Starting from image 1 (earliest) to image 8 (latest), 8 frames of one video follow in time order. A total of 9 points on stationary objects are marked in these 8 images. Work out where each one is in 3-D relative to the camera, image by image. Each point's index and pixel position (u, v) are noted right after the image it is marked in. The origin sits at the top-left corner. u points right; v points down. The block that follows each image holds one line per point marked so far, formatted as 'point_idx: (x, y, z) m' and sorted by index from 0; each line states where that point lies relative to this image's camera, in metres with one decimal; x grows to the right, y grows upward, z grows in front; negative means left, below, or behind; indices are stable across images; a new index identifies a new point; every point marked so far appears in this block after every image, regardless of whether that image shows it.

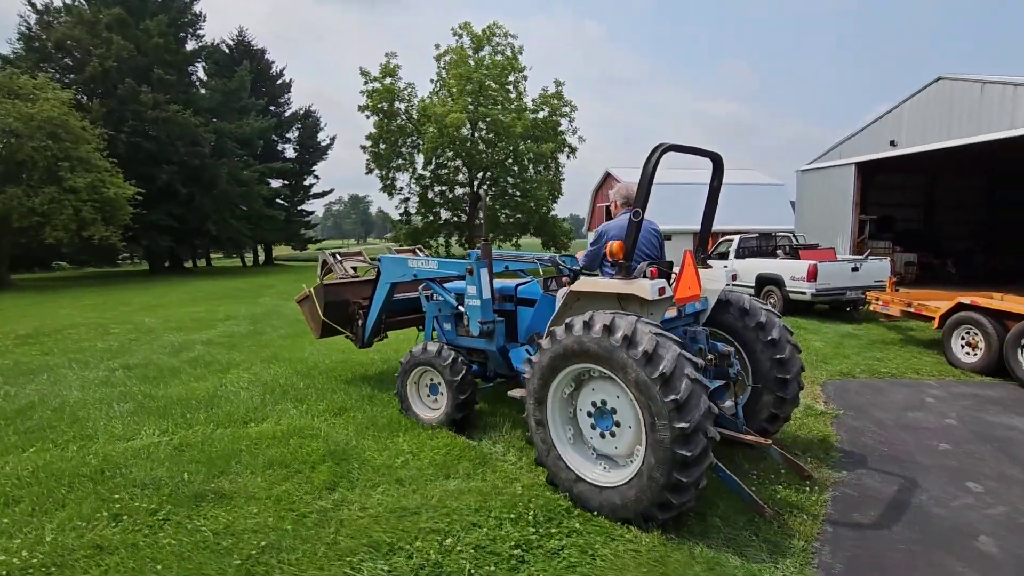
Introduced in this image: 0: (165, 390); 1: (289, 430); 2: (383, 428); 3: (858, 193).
0: (-3.4, -1.0, +5.0) m
1: (-1.7, -1.1, +3.9) m
2: (-1.0, -1.1, +4.0) m
3: (+9.9, +2.8, +14.8) m
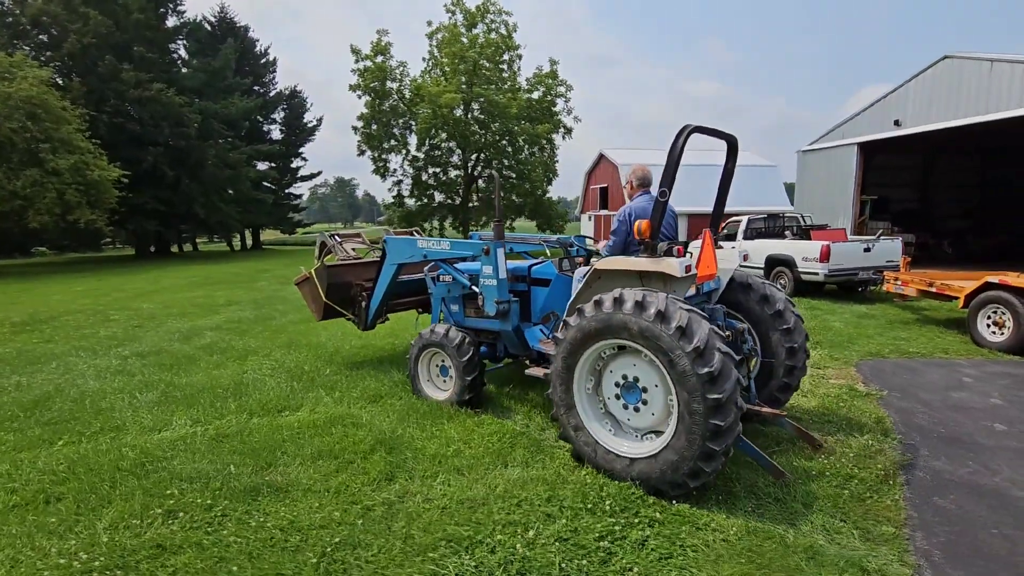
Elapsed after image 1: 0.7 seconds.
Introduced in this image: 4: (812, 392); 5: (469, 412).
0: (-3.1, -0.9, +4.9) m
1: (-1.3, -1.0, +3.8) m
2: (-0.7, -1.0, +3.9) m
3: (+10.0, +3.3, +14.8) m
4: (+2.6, -0.9, +4.4) m
5: (-0.4, -0.9, +4.1) m
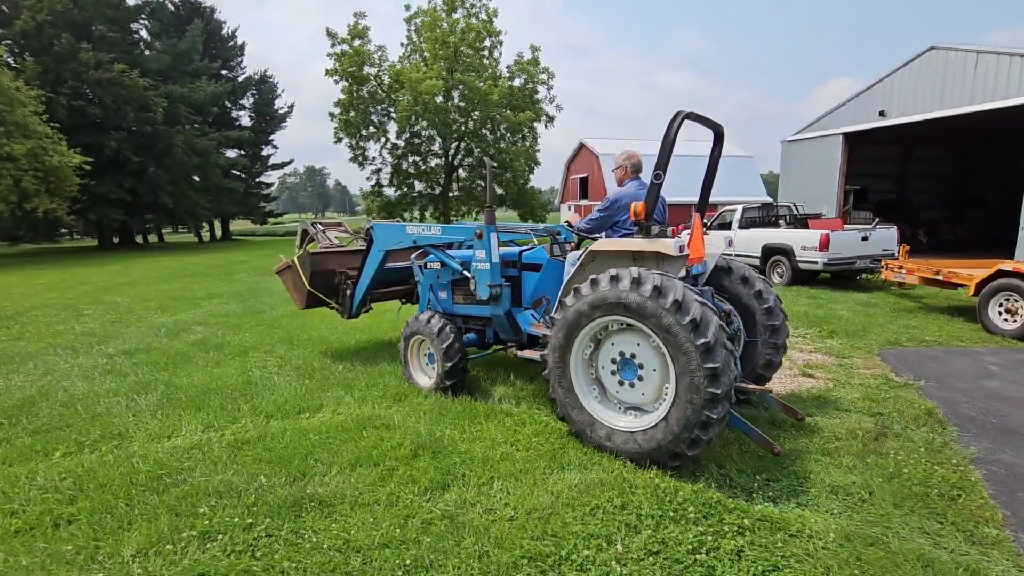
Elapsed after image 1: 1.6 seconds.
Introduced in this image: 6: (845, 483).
0: (-2.8, -0.8, +4.5) m
1: (-1.1, -0.9, +3.5) m
2: (-0.4, -0.9, +3.6) m
3: (+9.7, +3.6, +15.0) m
4: (+2.8, -0.8, +4.3) m
5: (-0.1, -0.9, +3.9) m
6: (+1.7, -1.0, +2.7) m
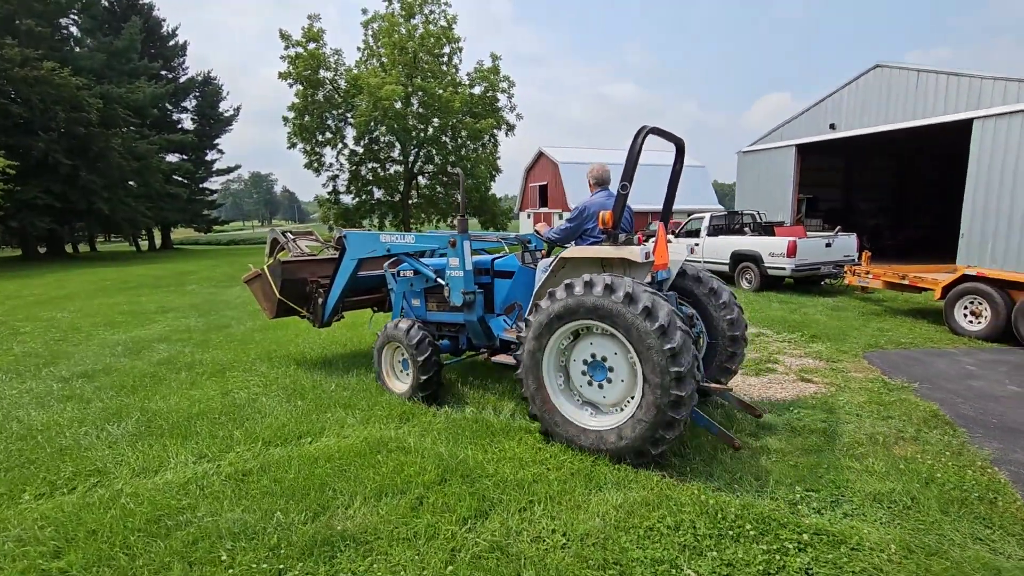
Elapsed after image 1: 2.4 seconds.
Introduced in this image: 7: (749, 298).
0: (-2.8, -0.9, +4.1) m
1: (-0.9, -1.0, +3.3) m
2: (-0.3, -1.0, +3.4) m
3: (+8.7, +3.5, +15.7) m
4: (+2.9, -0.8, +4.4) m
5: (0.0, -1.0, +3.7) m
6: (+1.9, -1.0, +2.7) m
7: (+4.2, -0.2, +9.2) m
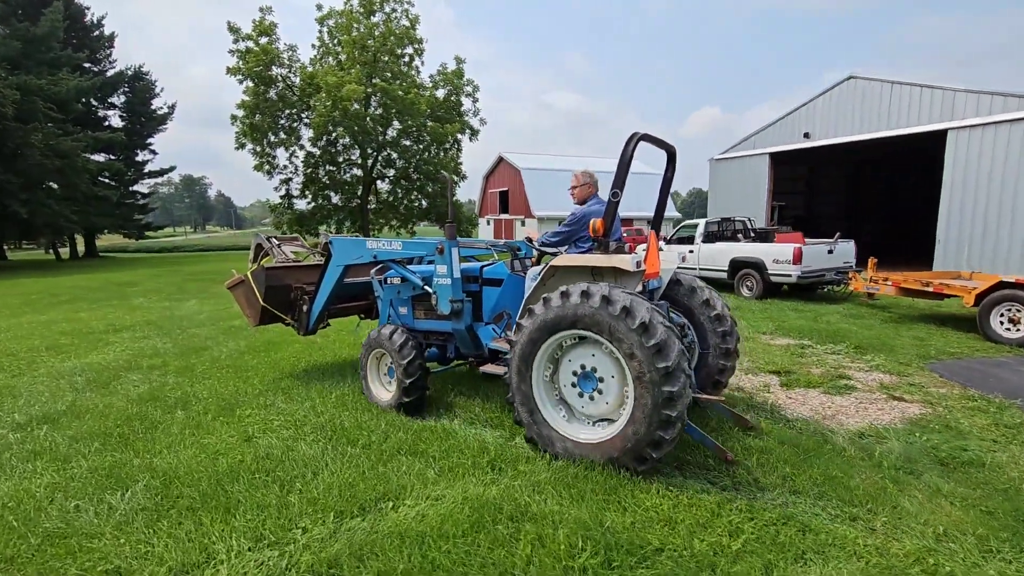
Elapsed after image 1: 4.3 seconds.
0: (-2.1, -1.0, +3.2) m
1: (-0.2, -1.1, +2.6) m
2: (+0.4, -1.1, +2.8) m
3: (+8.0, +3.3, +16.0) m
4: (+3.4, -0.9, +4.1) m
5: (+0.6, -1.1, +3.1) m
6: (+2.7, -1.1, +2.3) m
7: (+4.3, -0.3, +9.0) m
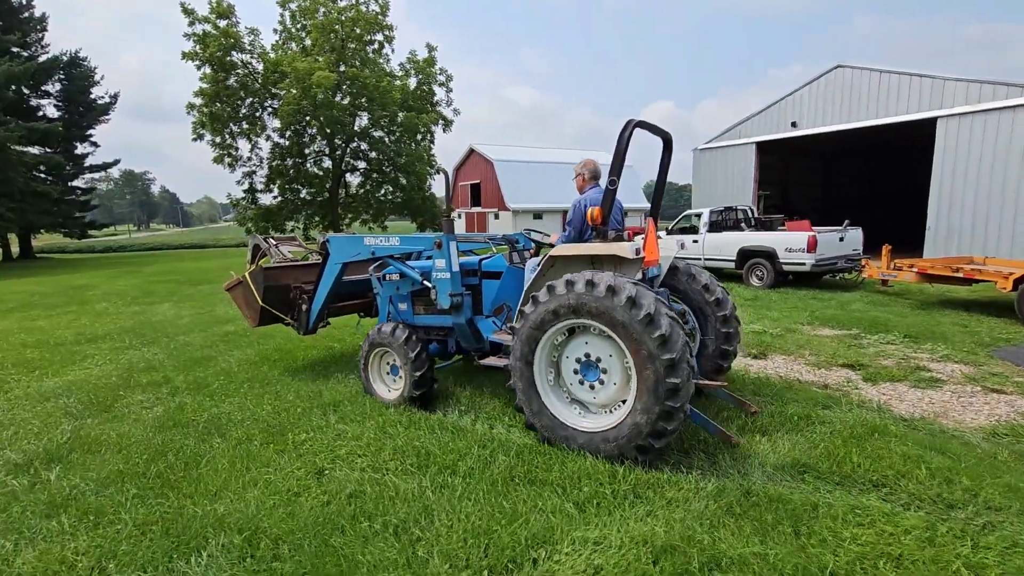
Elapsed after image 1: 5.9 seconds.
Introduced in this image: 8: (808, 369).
0: (-1.4, -1.1, +2.6) m
1: (+0.6, -1.1, +2.1) m
2: (+1.2, -1.0, +2.4) m
3: (+7.7, +3.7, +16.1) m
4: (+4.1, -0.8, +3.9) m
5: (+1.4, -1.0, +2.7) m
6: (+3.5, -1.1, +2.0) m
7: (+4.6, -0.1, +8.8) m
8: (+2.8, -0.8, +4.9) m
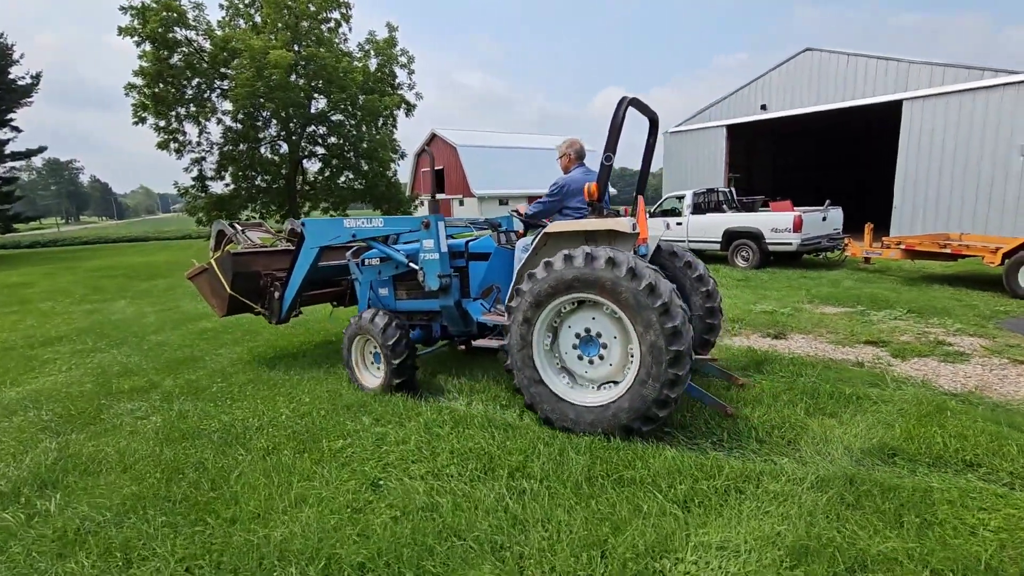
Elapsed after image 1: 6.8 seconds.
0: (-1.0, -1.0, +2.2) m
1: (+1.0, -1.0, +1.9) m
2: (+1.6, -0.9, +2.2) m
3: (+6.8, +4.3, +16.3) m
4: (+4.4, -0.6, +4.0) m
5: (+1.8, -0.9, +2.5) m
6: (+3.9, -0.9, +2.1) m
7: (+4.4, +0.2, +8.9) m
8: (+3.0, -0.6, +4.8) m
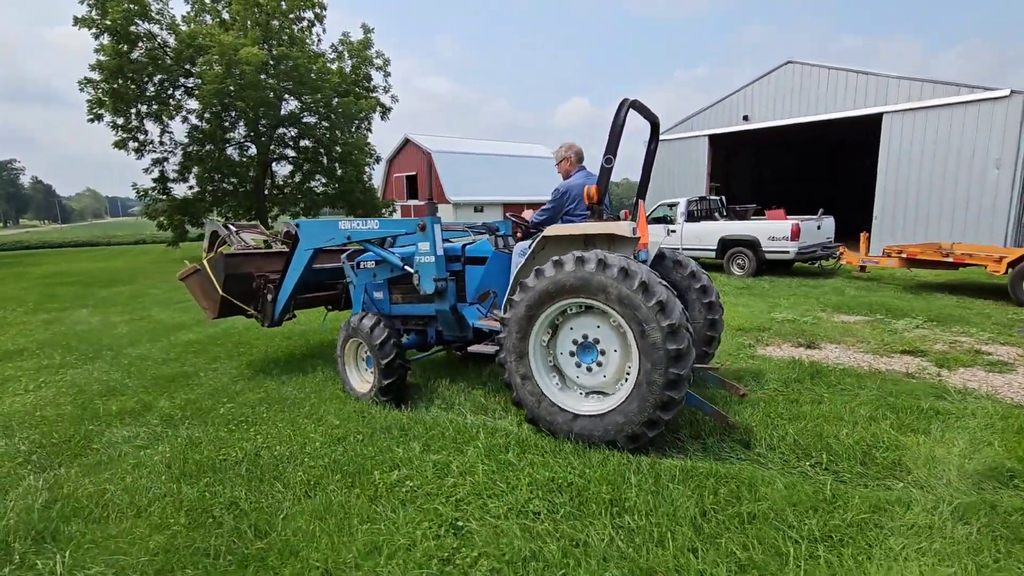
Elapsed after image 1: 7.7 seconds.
0: (-0.5, -1.1, +1.8) m
1: (+1.5, -1.0, +1.7) m
2: (+2.1, -1.0, +2.0) m
3: (+6.3, +4.0, +16.5) m
4: (+4.7, -0.7, +3.9) m
5: (+2.2, -0.9, +2.3) m
6: (+4.4, -0.9, +2.0) m
7: (+4.4, +0.1, +8.9) m
8: (+3.3, -0.6, +4.7) m
